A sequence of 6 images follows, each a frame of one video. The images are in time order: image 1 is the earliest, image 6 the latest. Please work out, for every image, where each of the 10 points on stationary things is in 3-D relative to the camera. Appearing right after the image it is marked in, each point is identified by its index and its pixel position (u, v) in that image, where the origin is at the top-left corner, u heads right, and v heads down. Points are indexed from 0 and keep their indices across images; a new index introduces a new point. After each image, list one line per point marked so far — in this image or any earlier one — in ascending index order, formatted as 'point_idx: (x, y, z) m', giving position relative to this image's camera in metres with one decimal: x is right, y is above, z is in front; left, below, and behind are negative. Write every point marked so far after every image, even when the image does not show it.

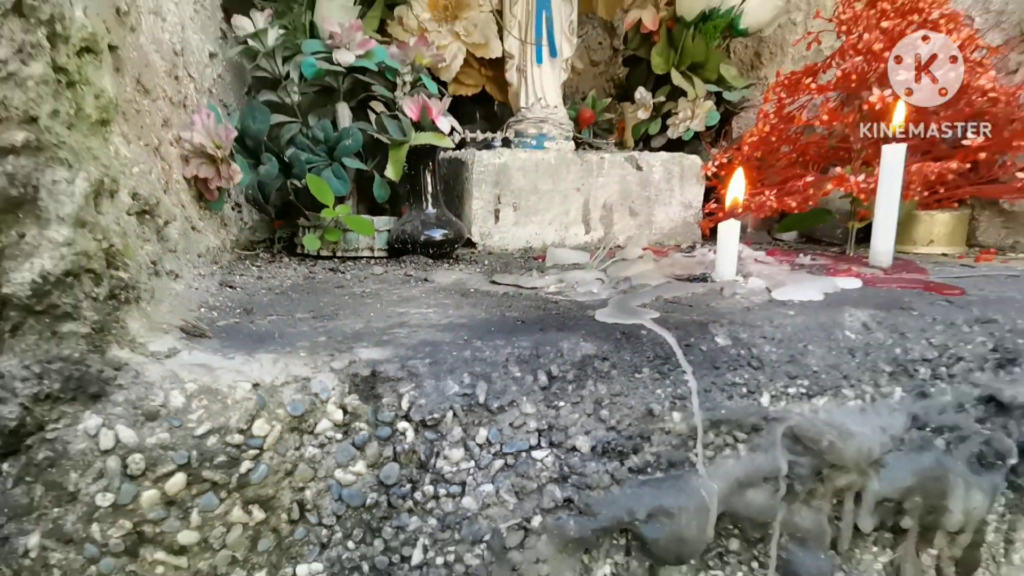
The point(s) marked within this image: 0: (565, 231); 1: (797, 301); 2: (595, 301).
0: (+0.1, +0.1, +0.9) m
1: (+0.3, 0.0, +0.5) m
2: (+0.1, 0.0, +0.5) m
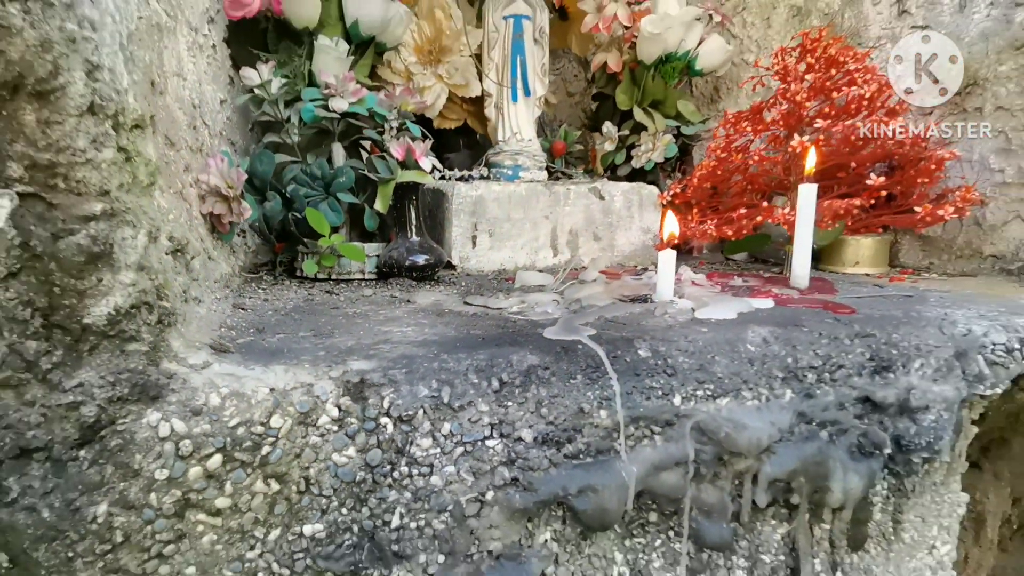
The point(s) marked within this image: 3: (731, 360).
0: (0.0, +0.1, +1.0) m
1: (+0.2, 0.0, +0.6) m
2: (0.0, 0.0, +0.6) m
3: (+0.2, -0.1, +0.6) m
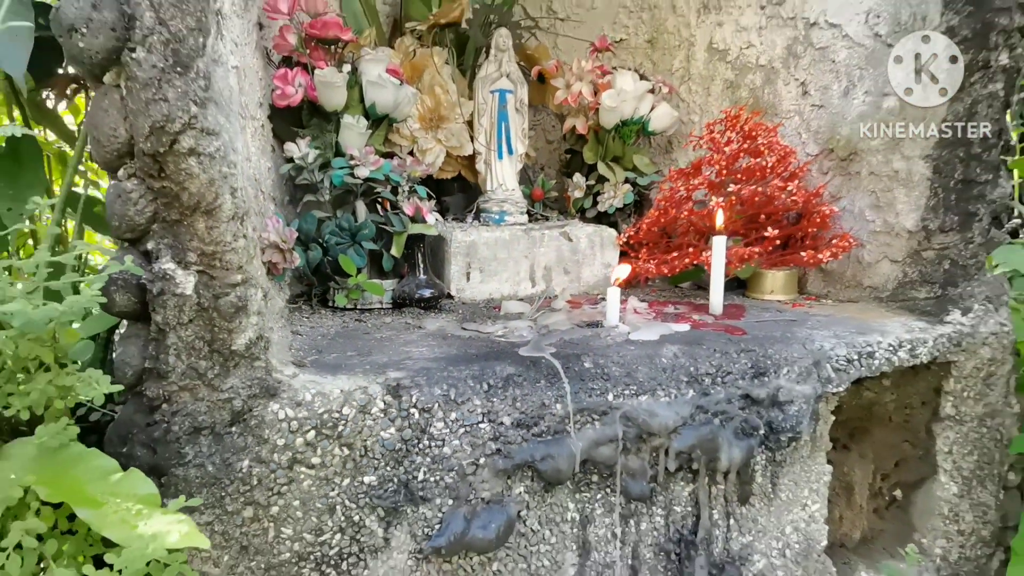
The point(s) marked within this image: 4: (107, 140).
0: (0.0, 0.0, +1.2) m
1: (+0.2, -0.1, +0.9) m
2: (0.0, -0.1, +0.9) m
3: (+0.2, -0.1, +0.8) m
4: (-0.4, +0.1, +0.6) m
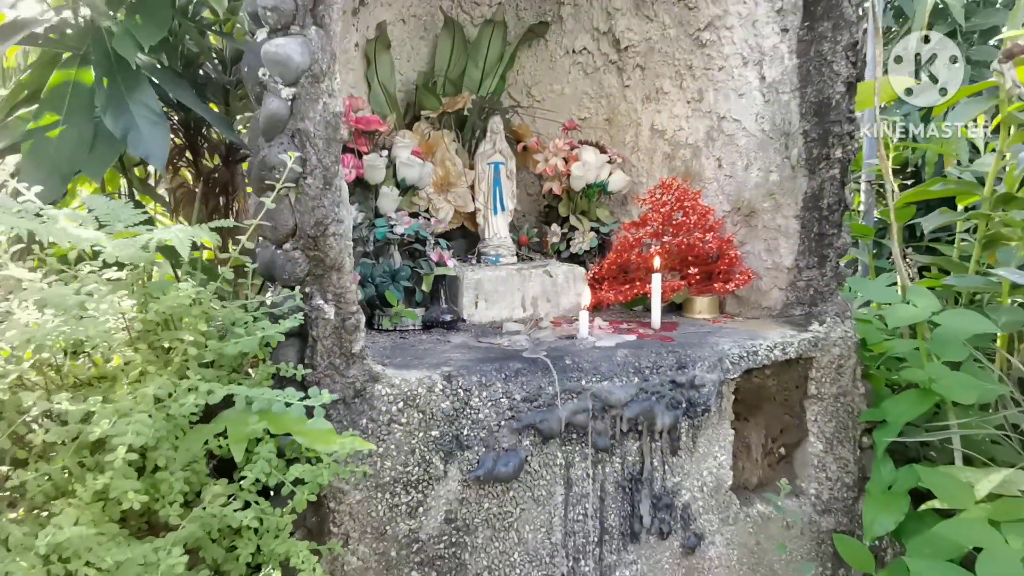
0: (0.0, -0.1, +1.7) m
1: (+0.2, -0.1, +1.3) m
2: (0.0, -0.1, +1.3) m
3: (+0.2, -0.2, +1.2) m
4: (-0.4, +0.1, +1.0) m
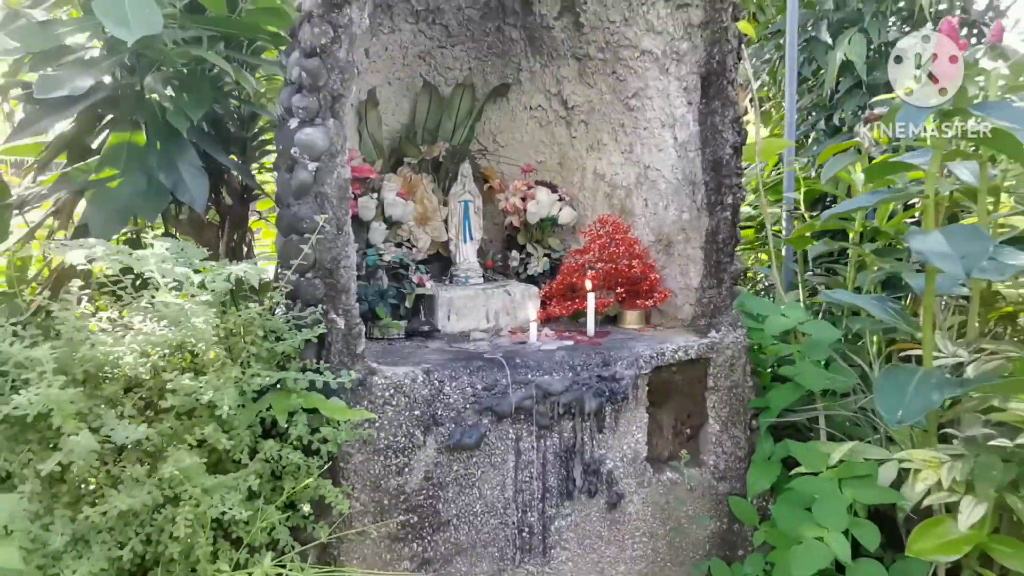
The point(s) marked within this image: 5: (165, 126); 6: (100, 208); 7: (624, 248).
0: (-0.1, -0.1, +2.0) m
1: (+0.1, -0.2, +1.7) m
2: (-0.1, -0.2, +1.7) m
3: (+0.1, -0.2, +1.6) m
4: (-0.5, +0.1, +1.4) m
5: (-1.0, +0.5, +1.7) m
6: (-1.1, +0.2, +1.6) m
7: (+0.4, +0.1, +2.0) m
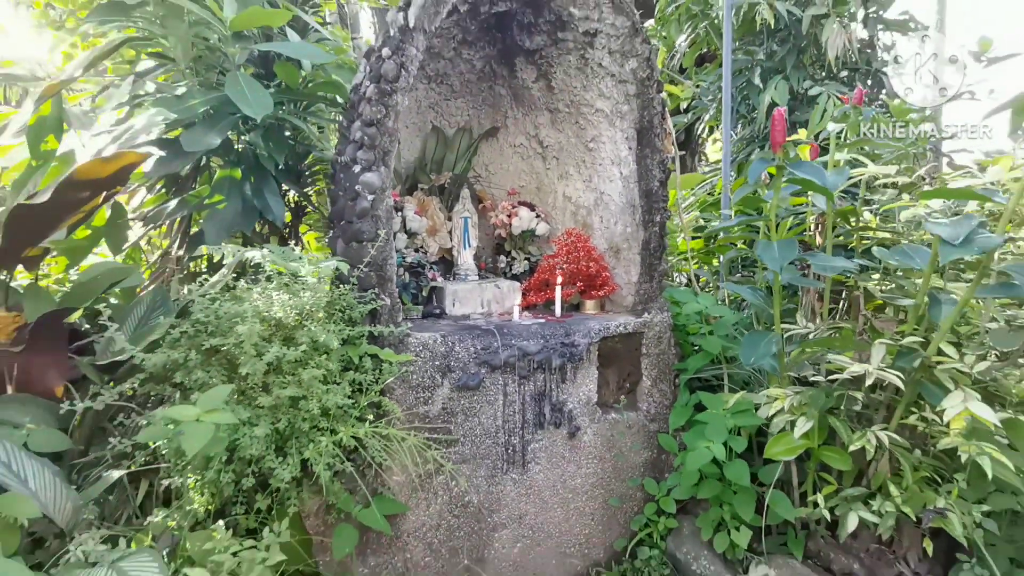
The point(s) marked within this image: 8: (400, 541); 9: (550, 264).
0: (-0.2, -0.1, +2.7) m
1: (+0.1, -0.1, +2.4) m
2: (-0.1, -0.2, +2.4) m
3: (+0.1, -0.2, +2.3) m
4: (-0.5, +0.1, +2.0) m
5: (-1.0, +0.5, +2.4) m
6: (-1.1, +0.2, +2.3) m
7: (+0.3, +0.2, +2.7) m
8: (-0.4, -0.9, +2.1) m
9: (+0.2, +0.1, +2.8) m
